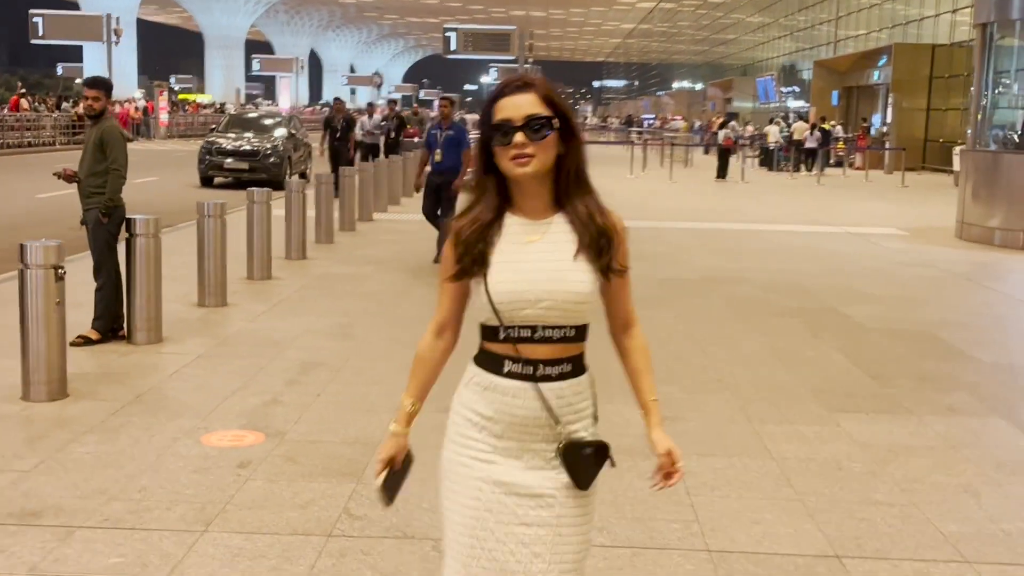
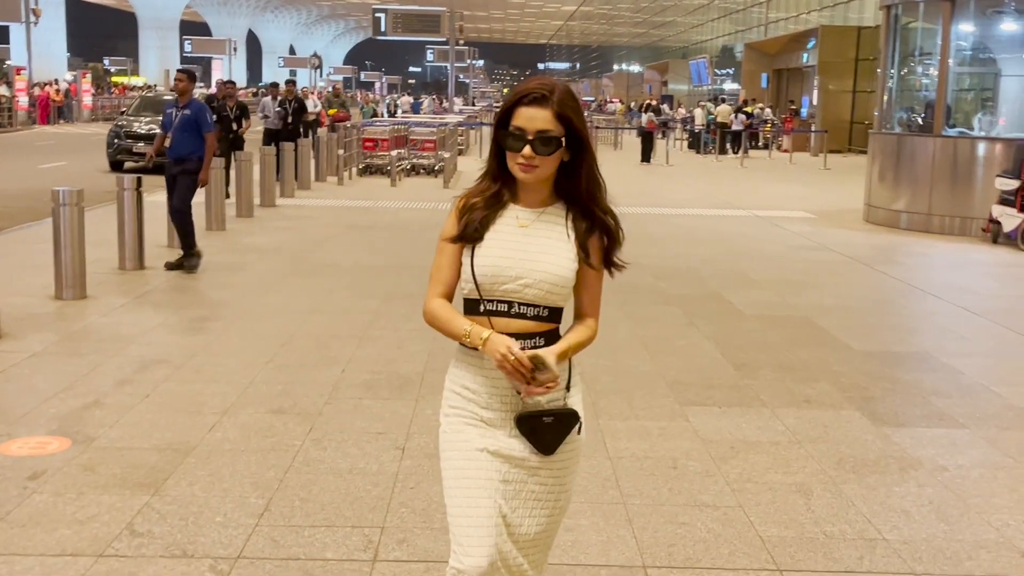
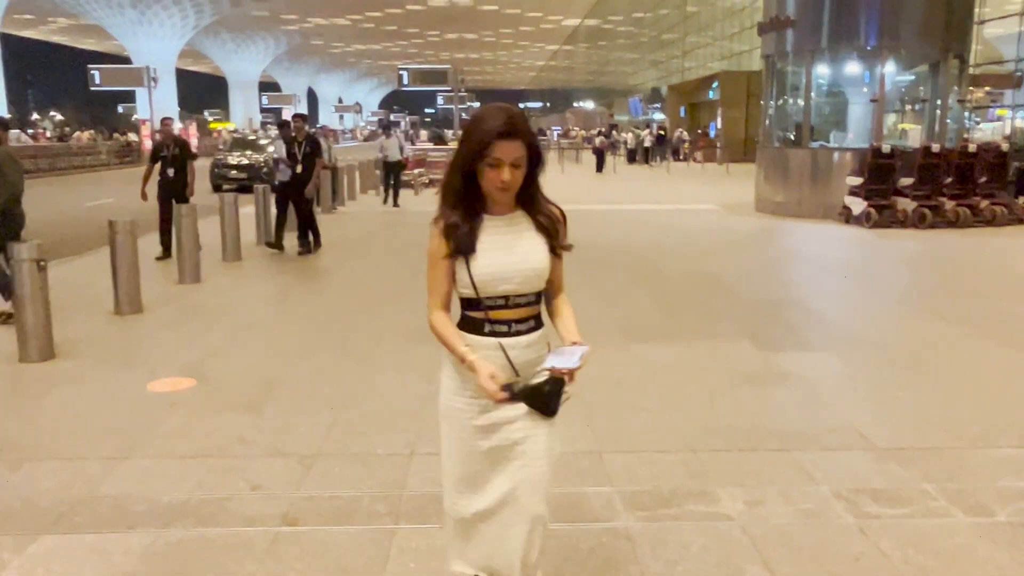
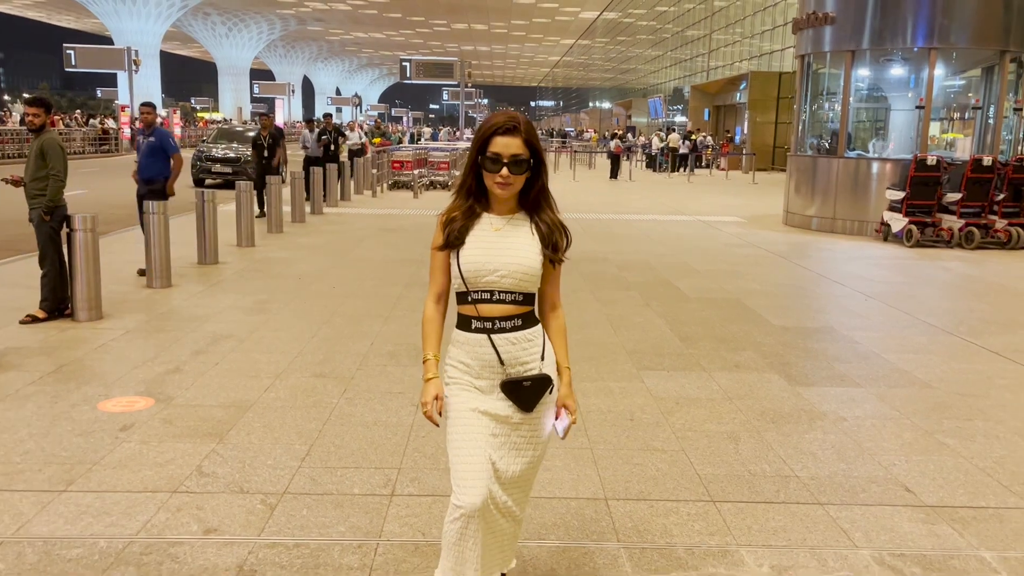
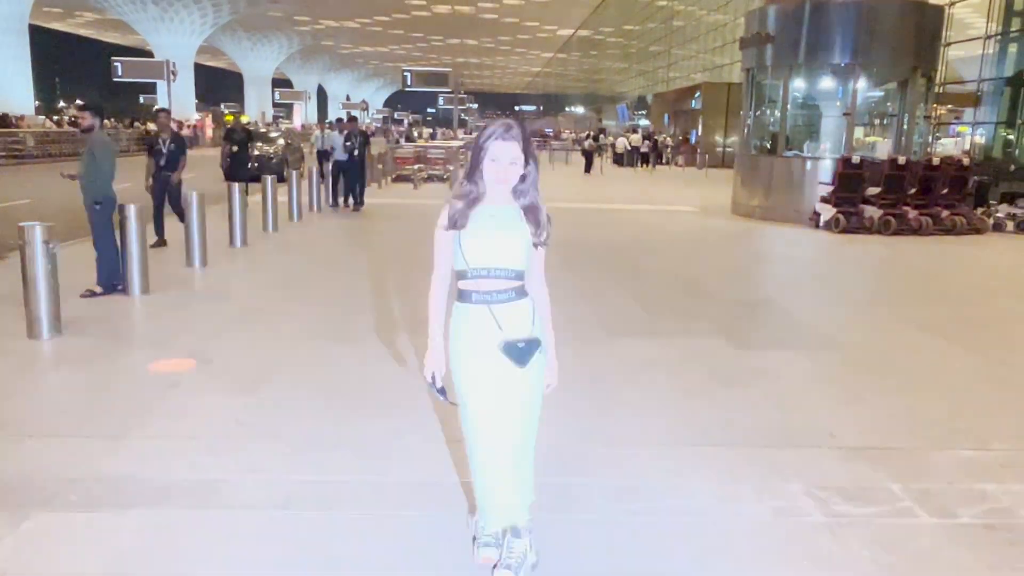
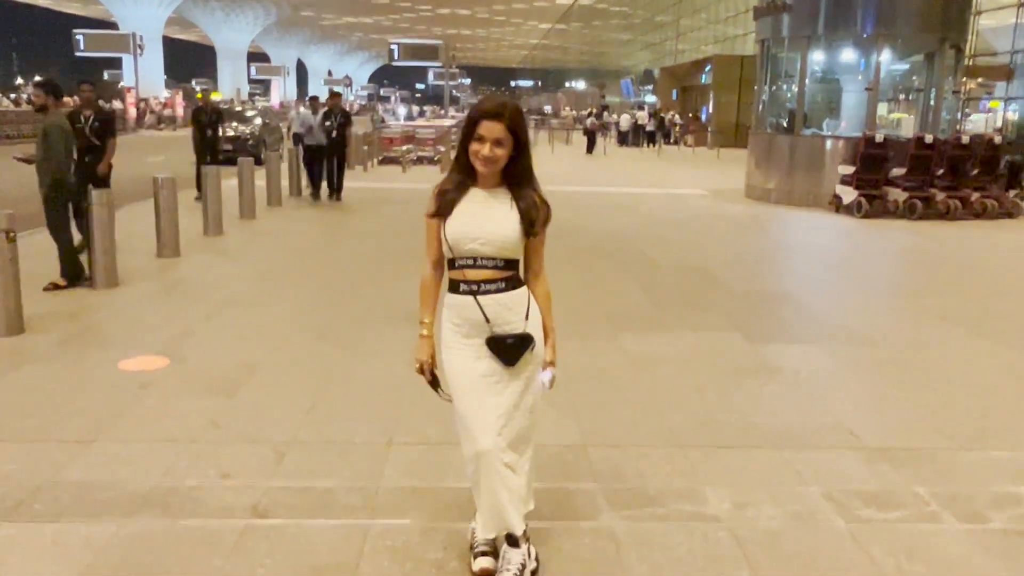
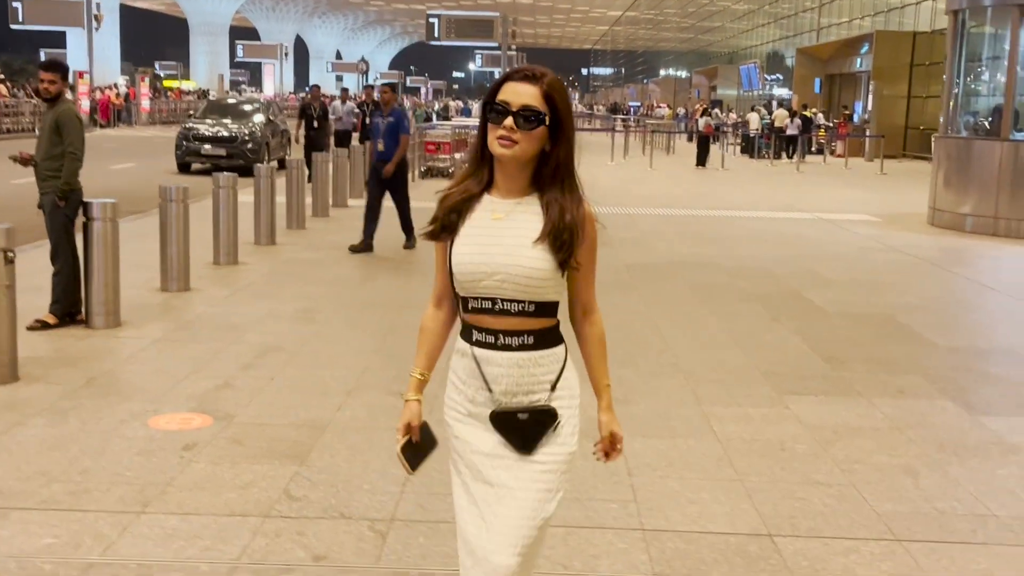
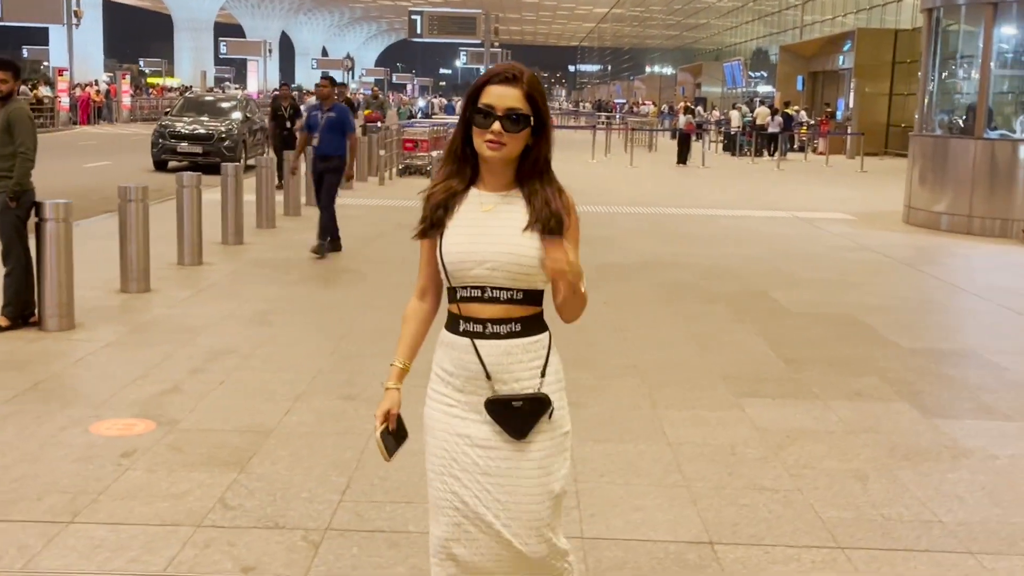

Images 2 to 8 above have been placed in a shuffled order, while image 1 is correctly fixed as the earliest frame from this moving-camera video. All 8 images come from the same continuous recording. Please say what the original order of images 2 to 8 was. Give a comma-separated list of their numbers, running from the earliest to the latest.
7, 8, 2, 4, 5, 6, 3
